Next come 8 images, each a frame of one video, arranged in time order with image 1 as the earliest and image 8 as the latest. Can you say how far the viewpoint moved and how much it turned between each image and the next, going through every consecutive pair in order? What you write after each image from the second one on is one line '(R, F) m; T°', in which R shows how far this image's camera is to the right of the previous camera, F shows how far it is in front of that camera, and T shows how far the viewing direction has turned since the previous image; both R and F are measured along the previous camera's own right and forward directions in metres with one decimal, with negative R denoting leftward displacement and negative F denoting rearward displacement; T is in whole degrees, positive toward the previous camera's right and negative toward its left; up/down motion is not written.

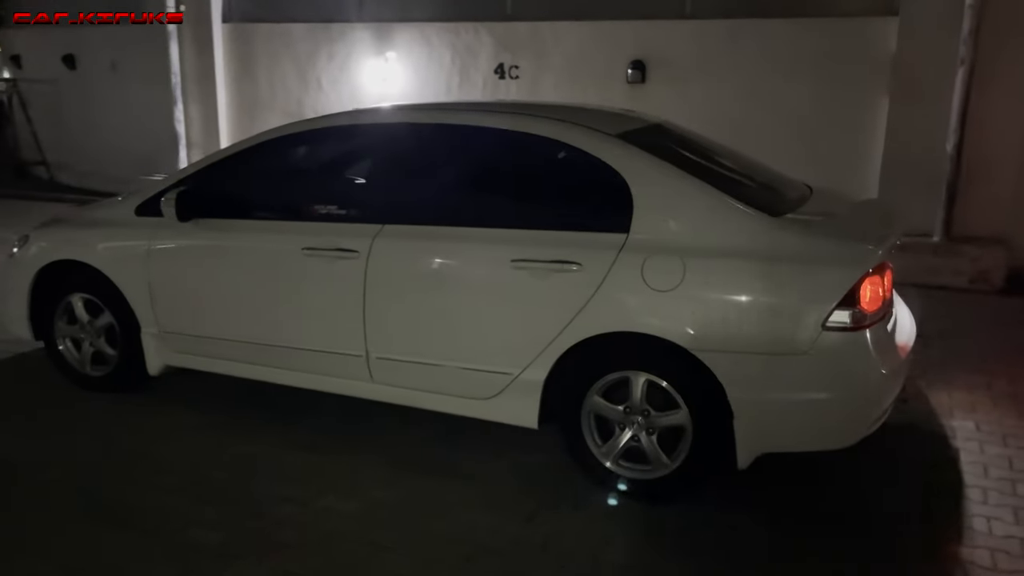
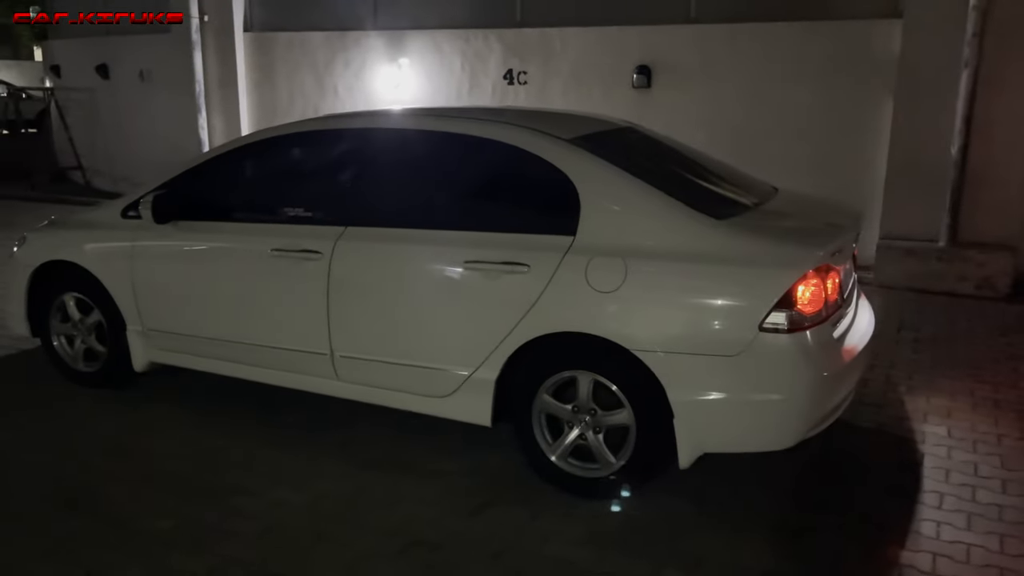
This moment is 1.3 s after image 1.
(+0.4, -0.1) m; -3°
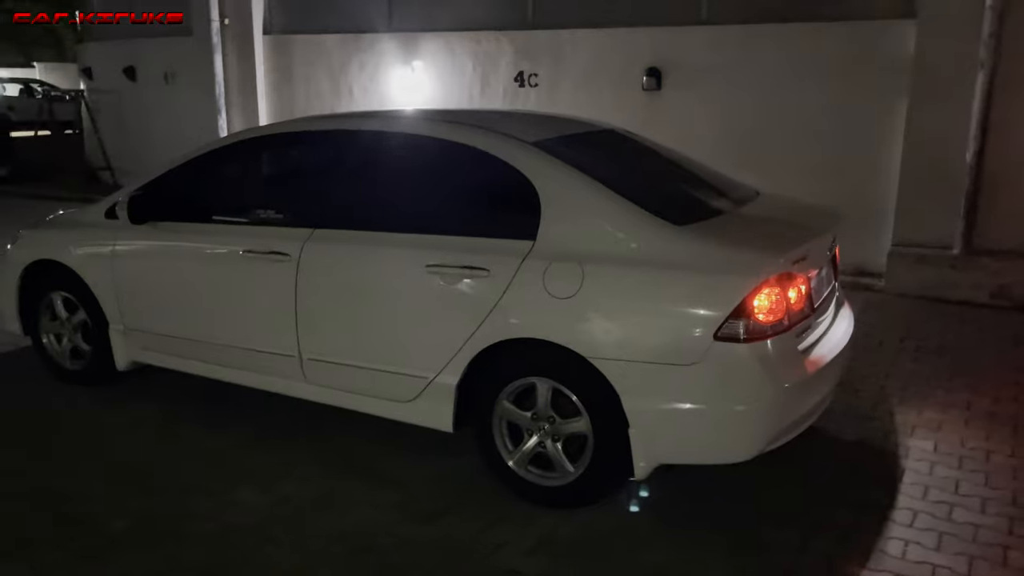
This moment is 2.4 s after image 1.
(+0.4, +0.1) m; -3°
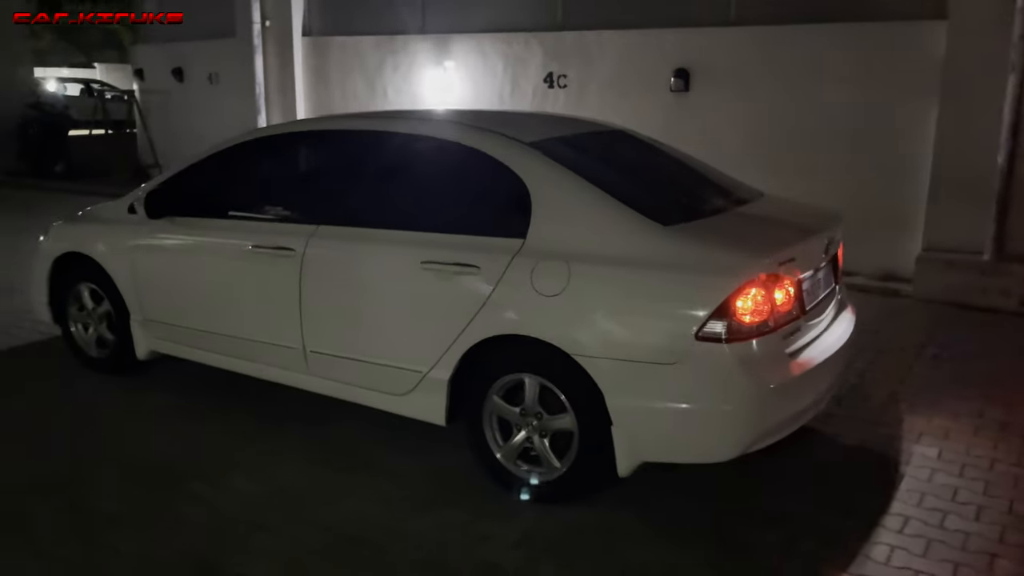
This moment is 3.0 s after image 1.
(+0.3, -0.1) m; -3°
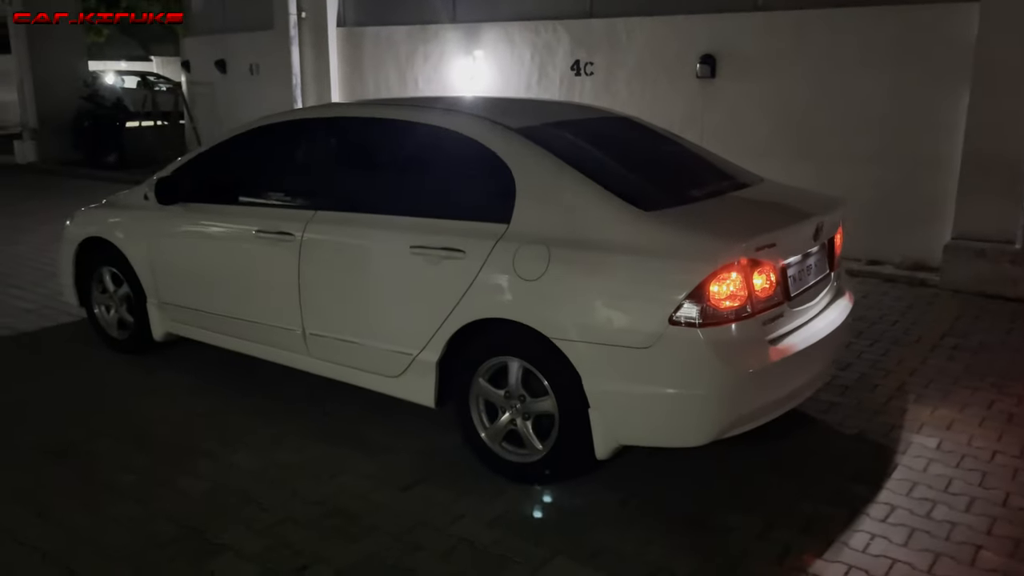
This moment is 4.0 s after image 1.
(+0.3, 0.0) m; -4°
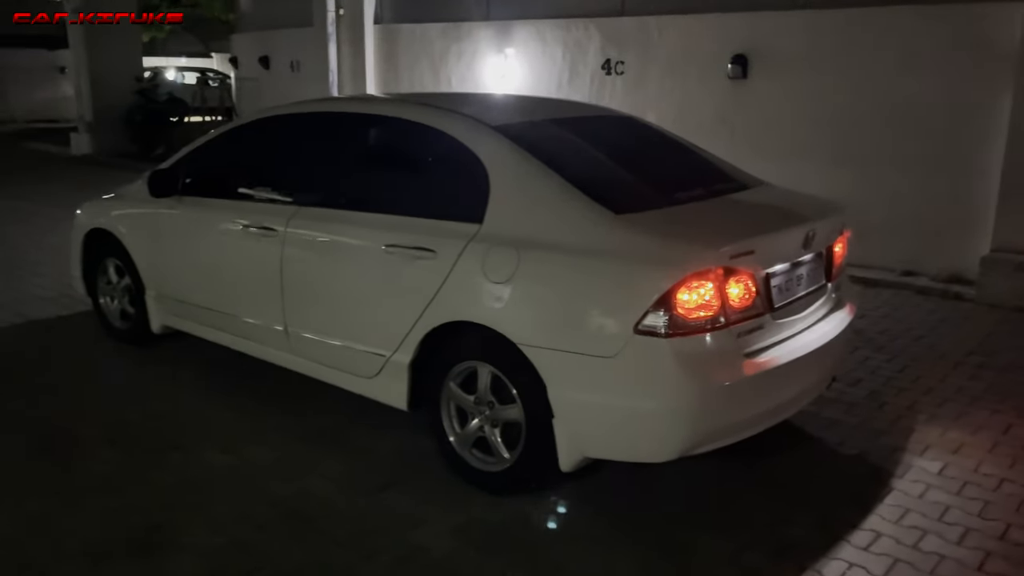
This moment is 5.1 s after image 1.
(+0.4, +0.1) m; -4°
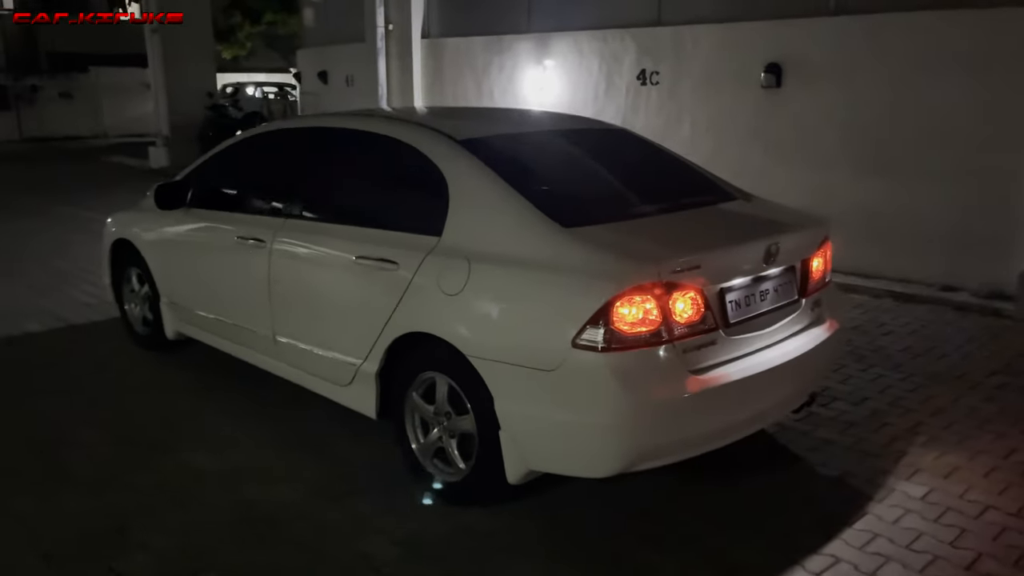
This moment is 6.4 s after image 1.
(+0.5, 0.0) m; -6°
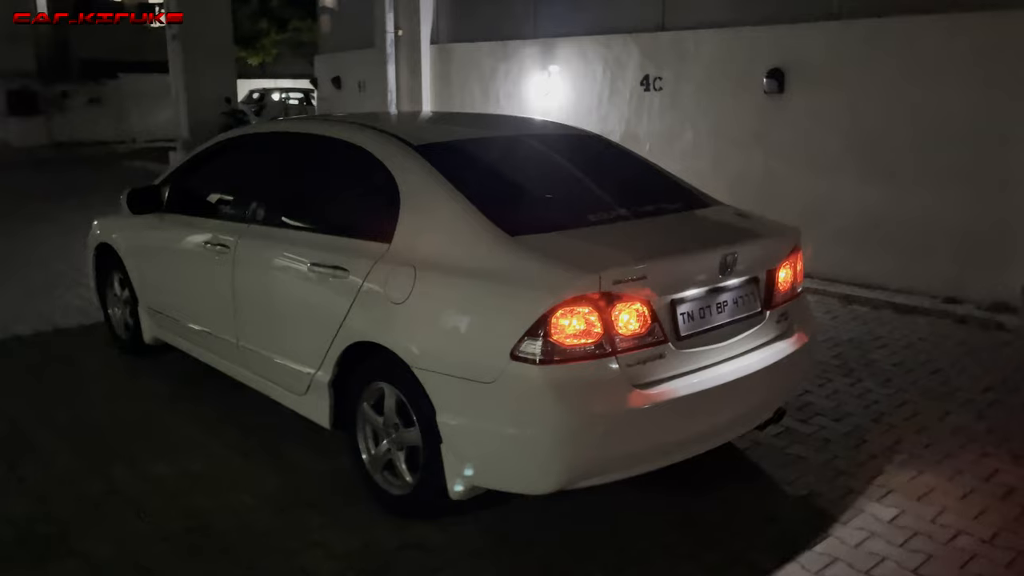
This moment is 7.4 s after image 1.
(+0.3, +0.1) m; -2°
